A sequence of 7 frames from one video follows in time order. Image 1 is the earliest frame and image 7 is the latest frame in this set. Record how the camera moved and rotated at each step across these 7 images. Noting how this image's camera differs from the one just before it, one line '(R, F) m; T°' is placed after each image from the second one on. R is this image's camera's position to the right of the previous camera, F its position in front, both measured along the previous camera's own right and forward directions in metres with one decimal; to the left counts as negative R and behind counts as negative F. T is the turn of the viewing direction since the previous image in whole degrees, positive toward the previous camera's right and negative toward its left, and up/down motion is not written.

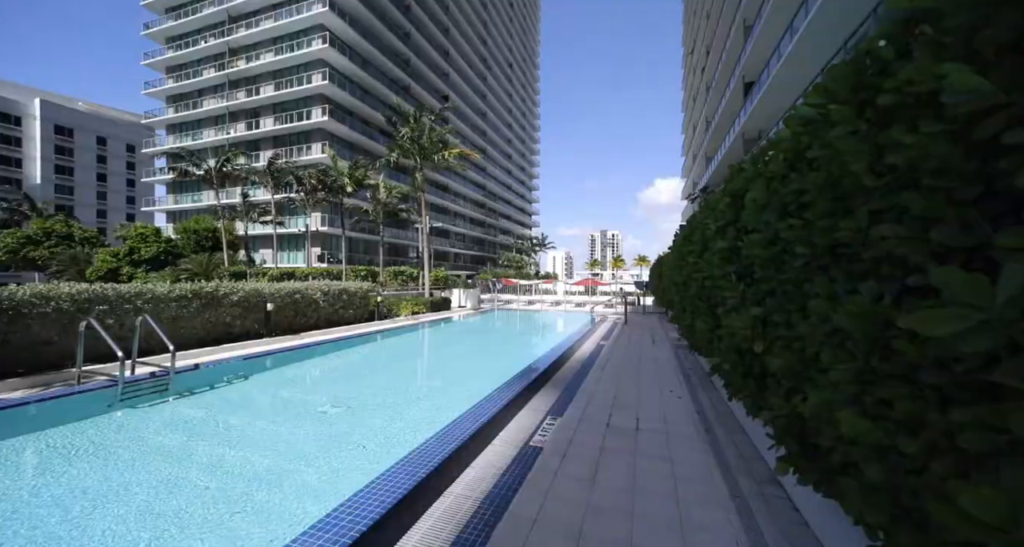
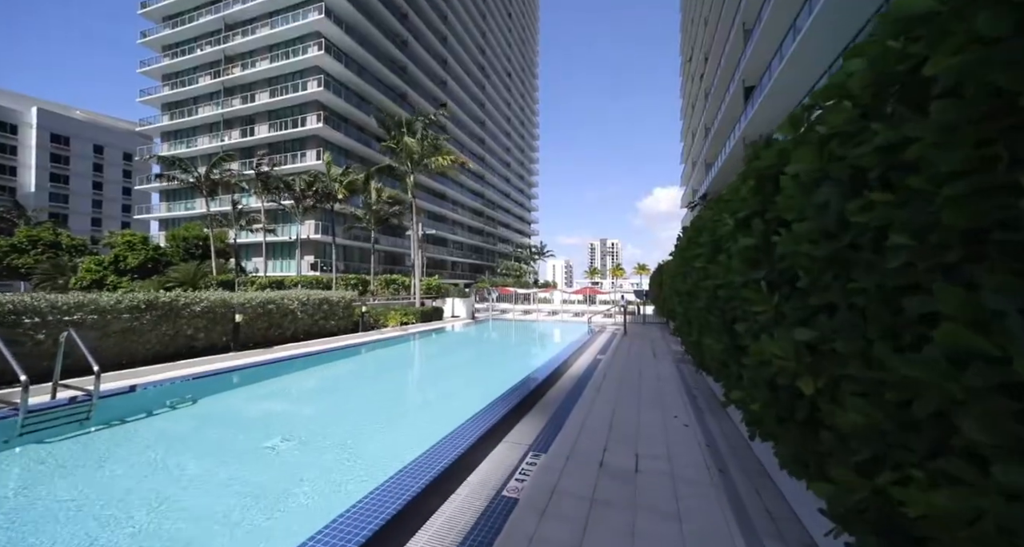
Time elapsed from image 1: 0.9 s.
(+0.2, +0.7) m; 0°
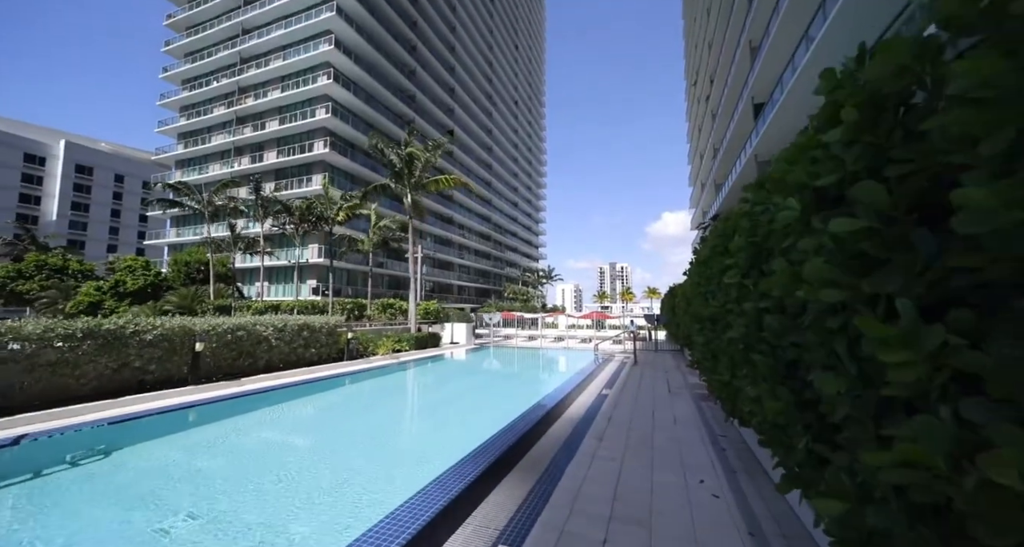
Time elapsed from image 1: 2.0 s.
(+0.3, +1.0) m; -1°
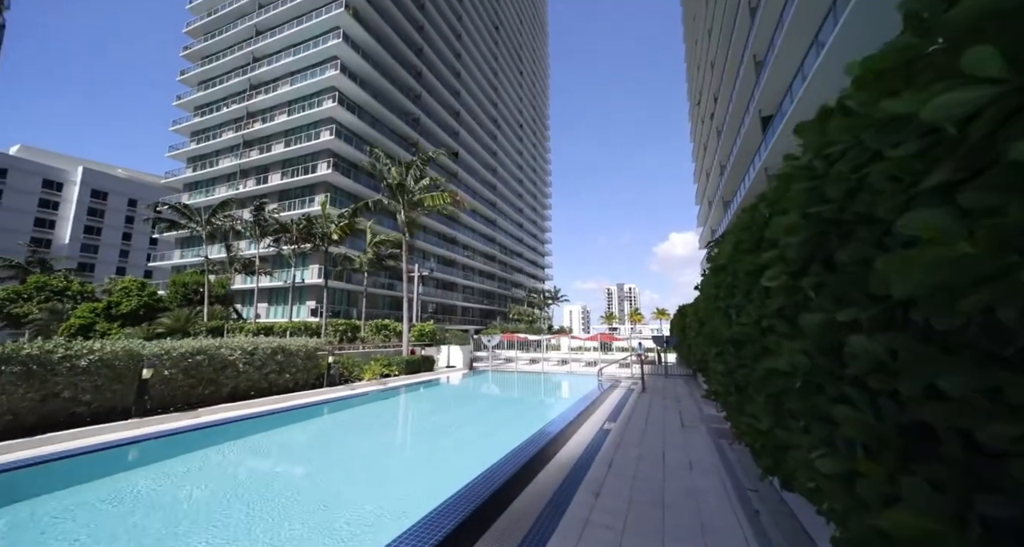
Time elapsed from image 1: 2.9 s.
(+0.4, +0.9) m; -1°
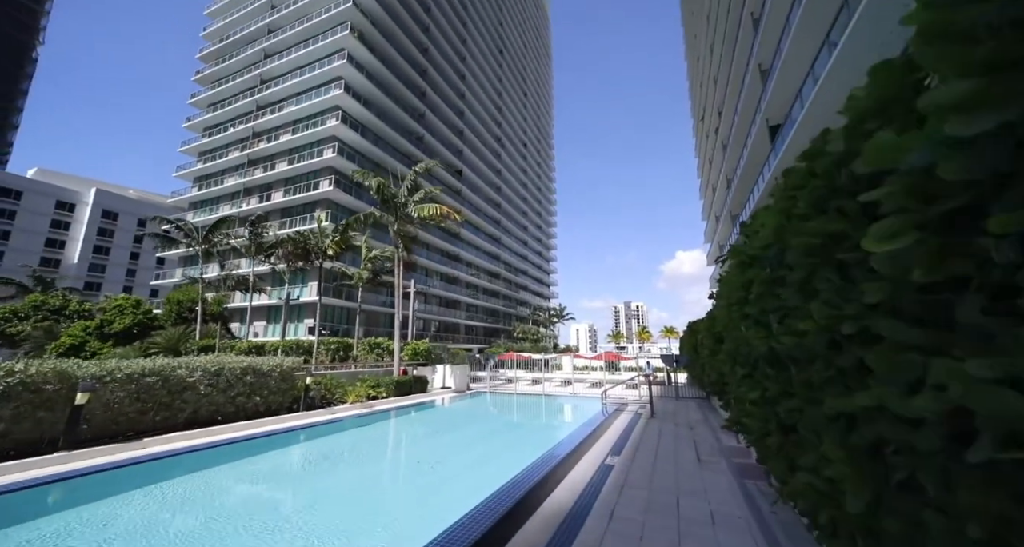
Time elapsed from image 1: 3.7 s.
(+0.3, +0.9) m; -1°
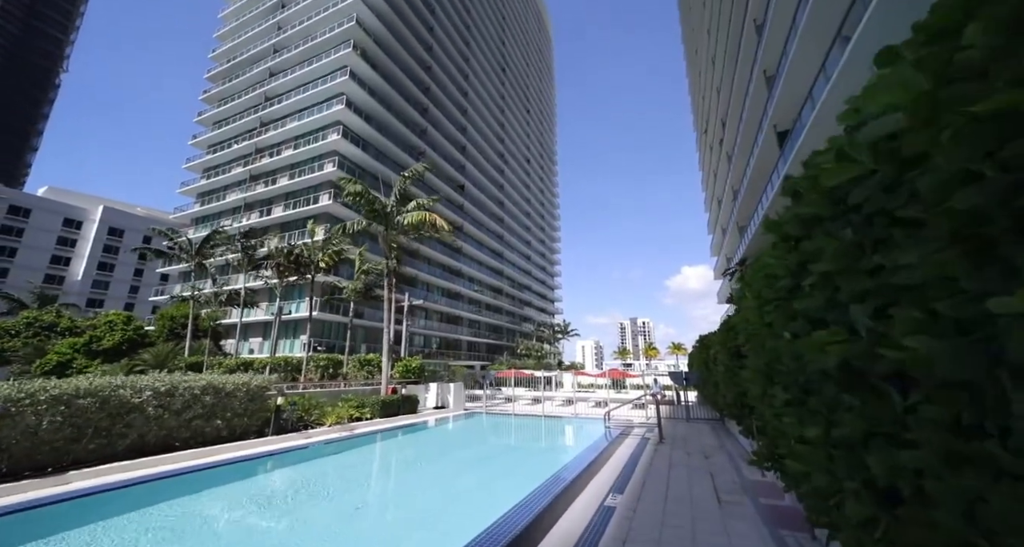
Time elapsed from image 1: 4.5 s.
(+0.3, +0.9) m; -1°
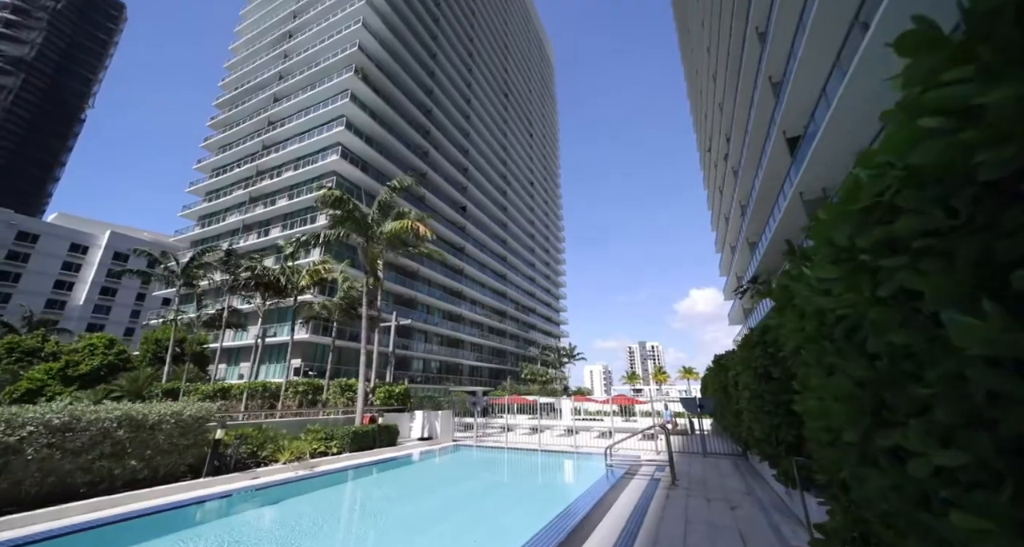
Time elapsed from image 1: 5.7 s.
(+0.5, +1.4) m; -1°
